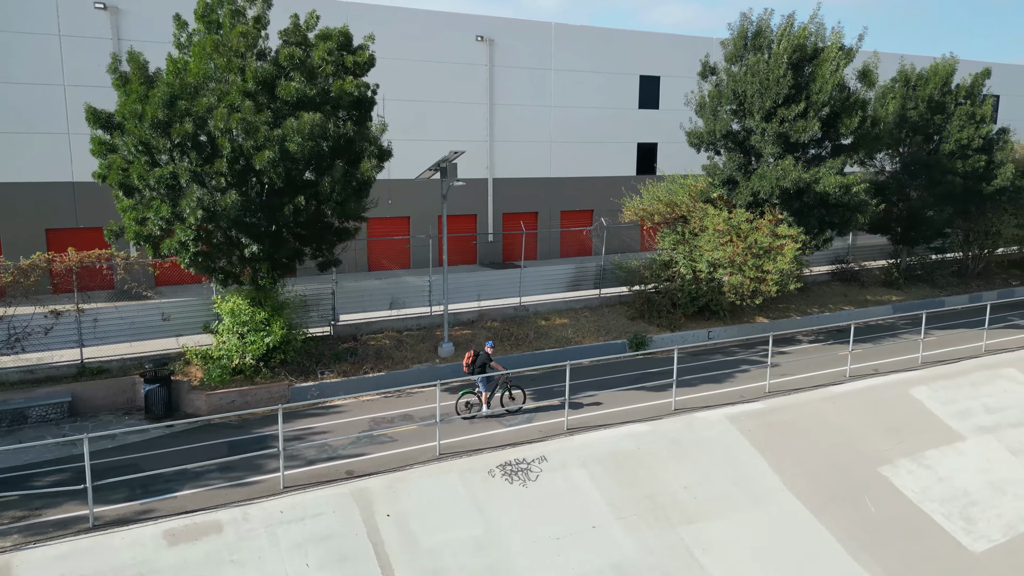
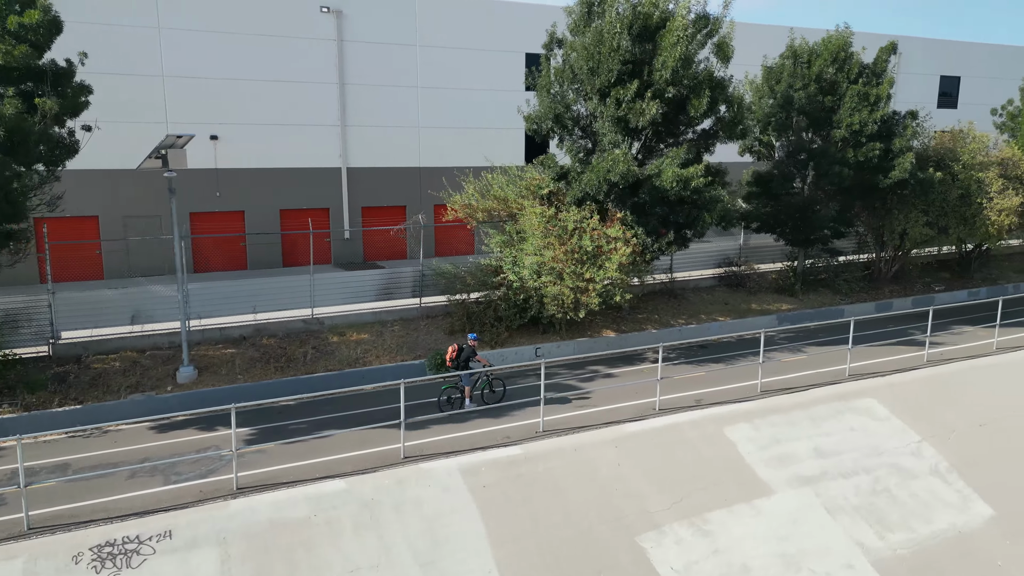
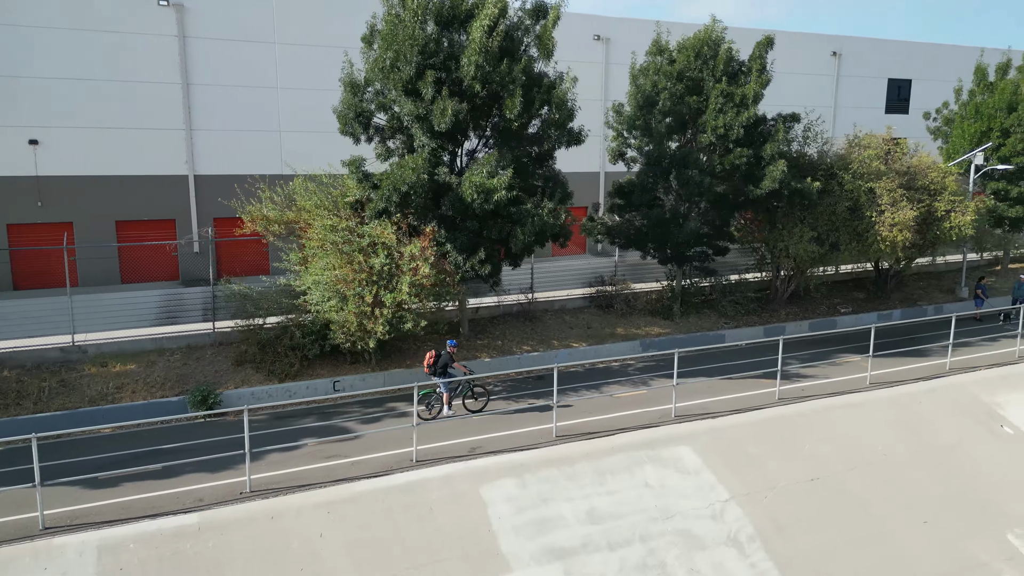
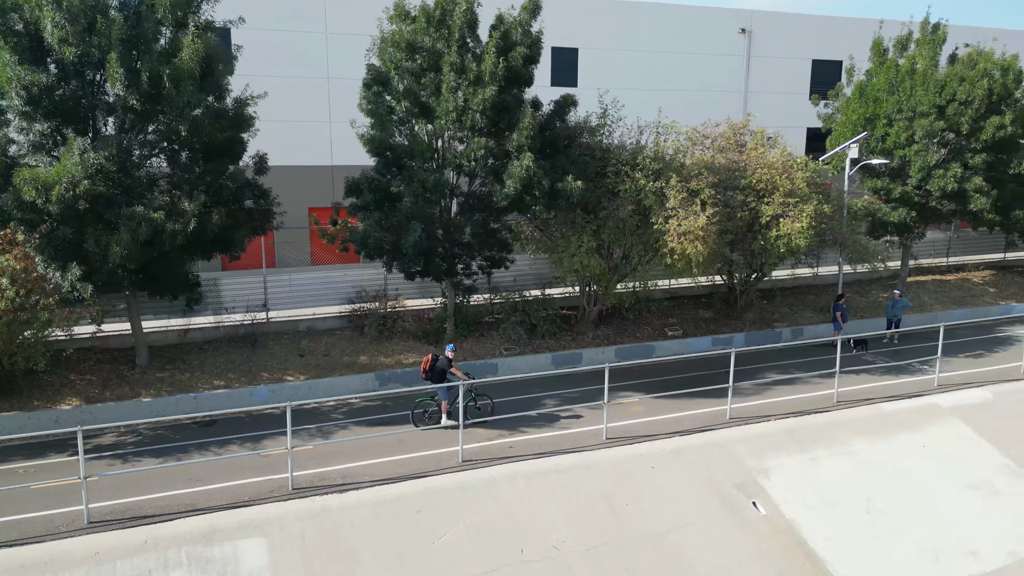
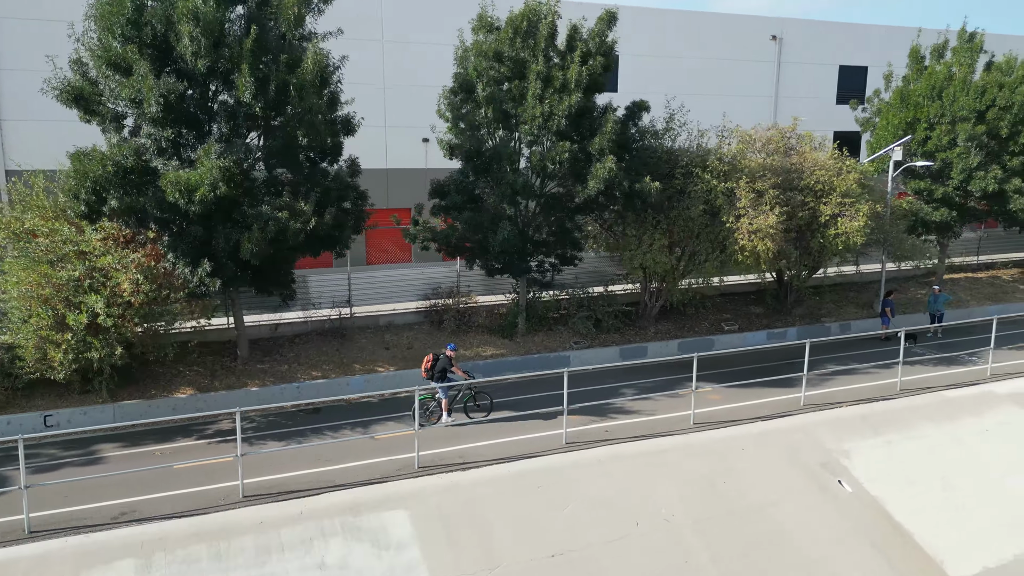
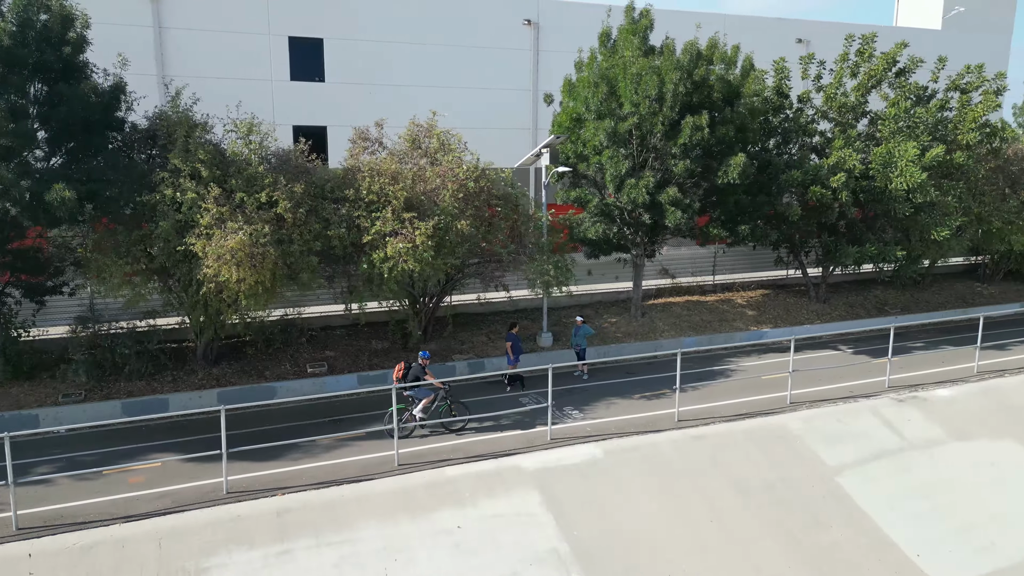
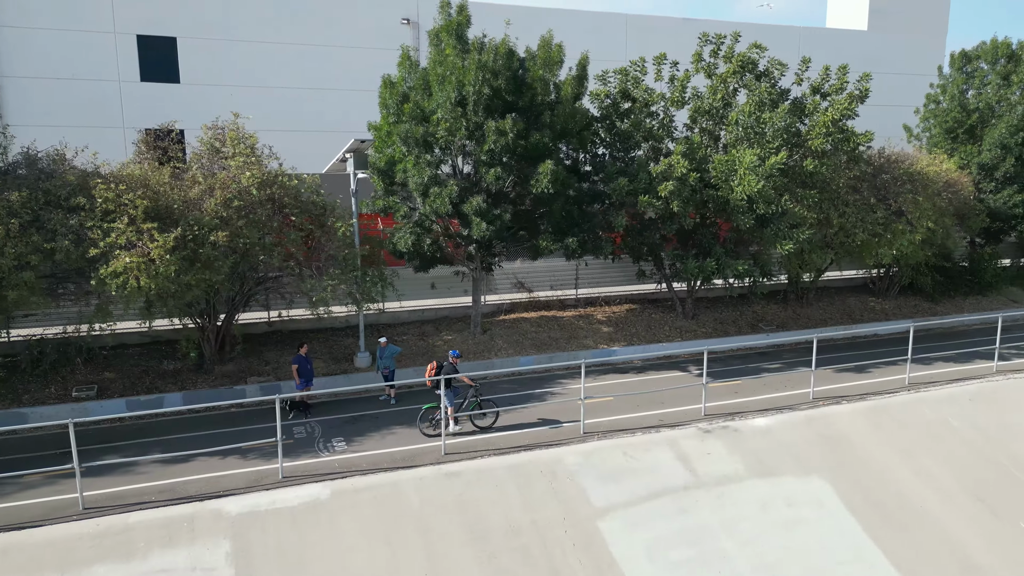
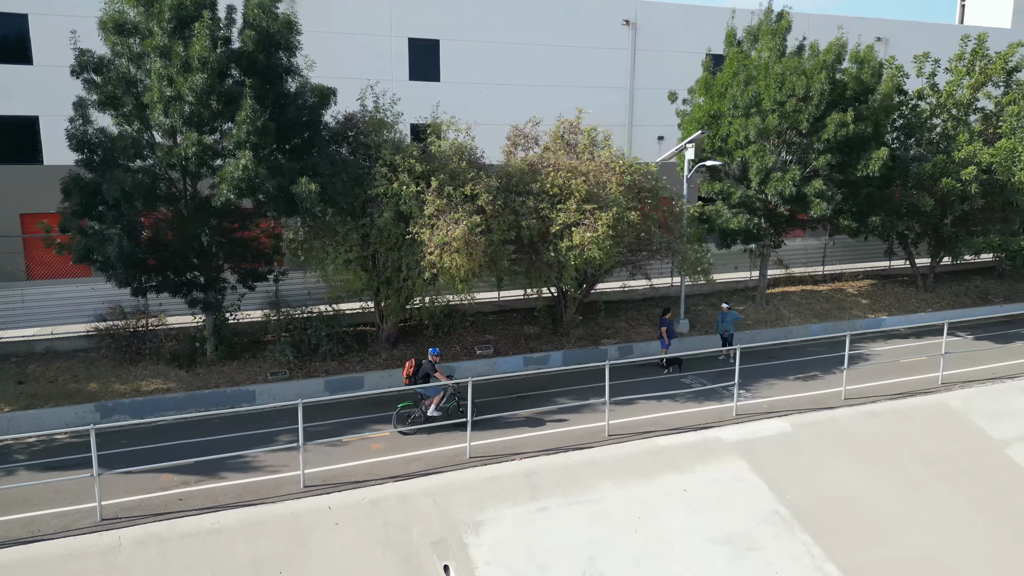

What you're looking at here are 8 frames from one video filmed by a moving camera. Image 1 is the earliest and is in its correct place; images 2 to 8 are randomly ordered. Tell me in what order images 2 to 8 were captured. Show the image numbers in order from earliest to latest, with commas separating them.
2, 3, 5, 4, 8, 6, 7
